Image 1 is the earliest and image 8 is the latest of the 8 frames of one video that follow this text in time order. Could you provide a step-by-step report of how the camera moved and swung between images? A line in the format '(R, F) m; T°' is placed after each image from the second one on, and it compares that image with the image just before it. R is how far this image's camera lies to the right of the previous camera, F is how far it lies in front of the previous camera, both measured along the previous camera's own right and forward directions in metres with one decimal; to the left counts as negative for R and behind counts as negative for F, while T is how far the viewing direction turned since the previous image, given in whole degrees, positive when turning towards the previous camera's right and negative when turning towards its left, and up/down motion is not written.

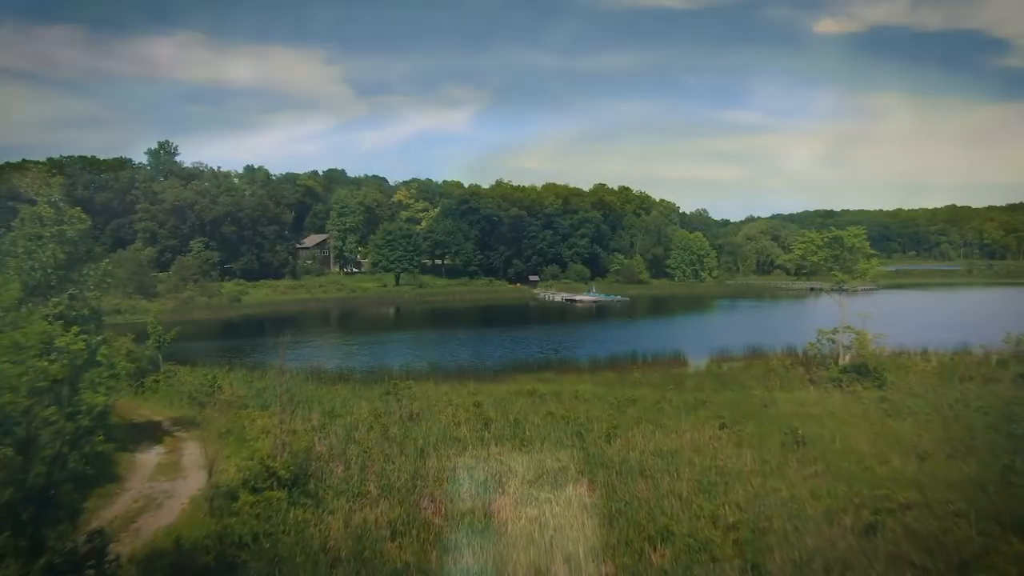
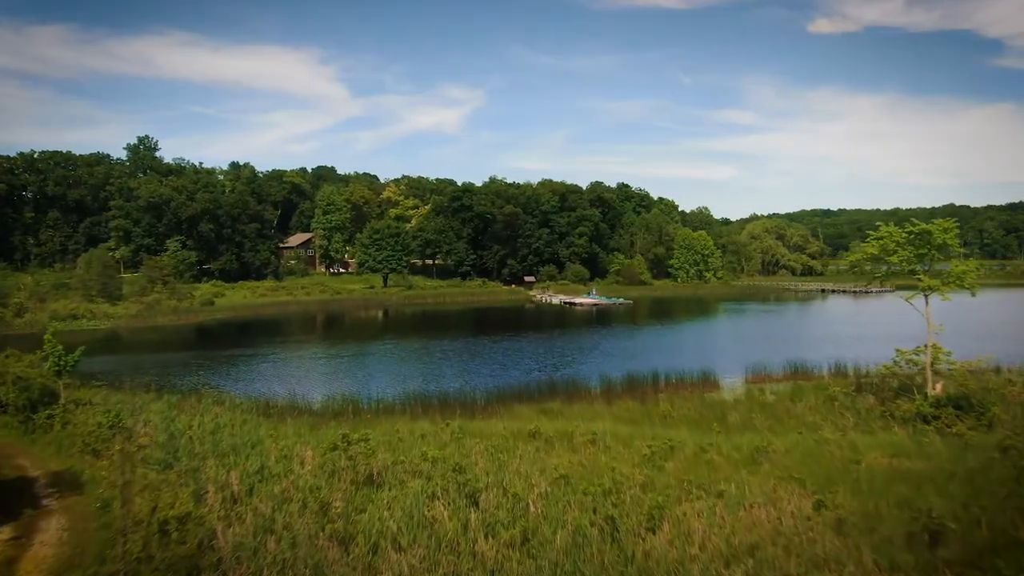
(-0.1, +5.1) m; 0°
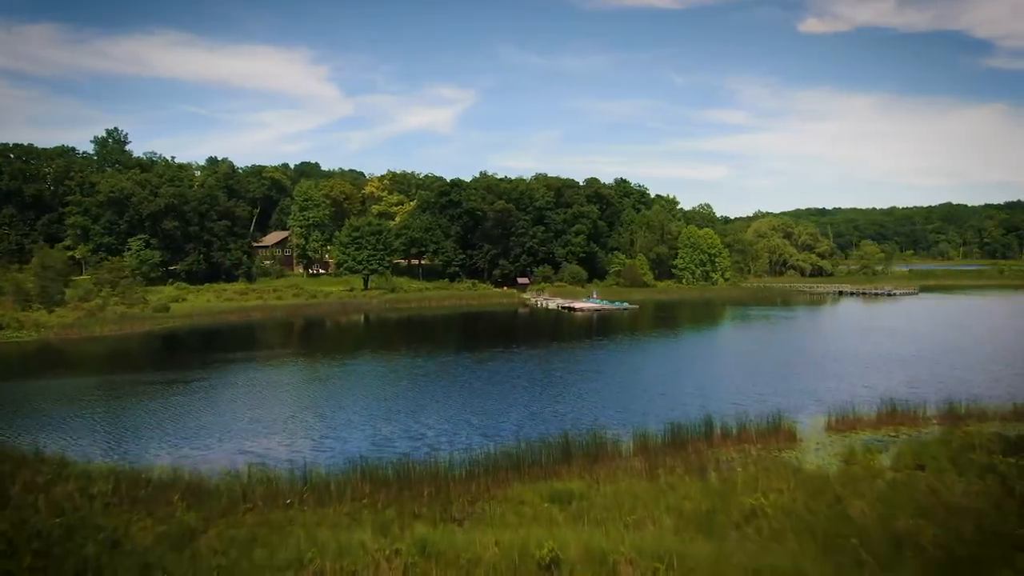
(-0.1, +7.1) m; +1°
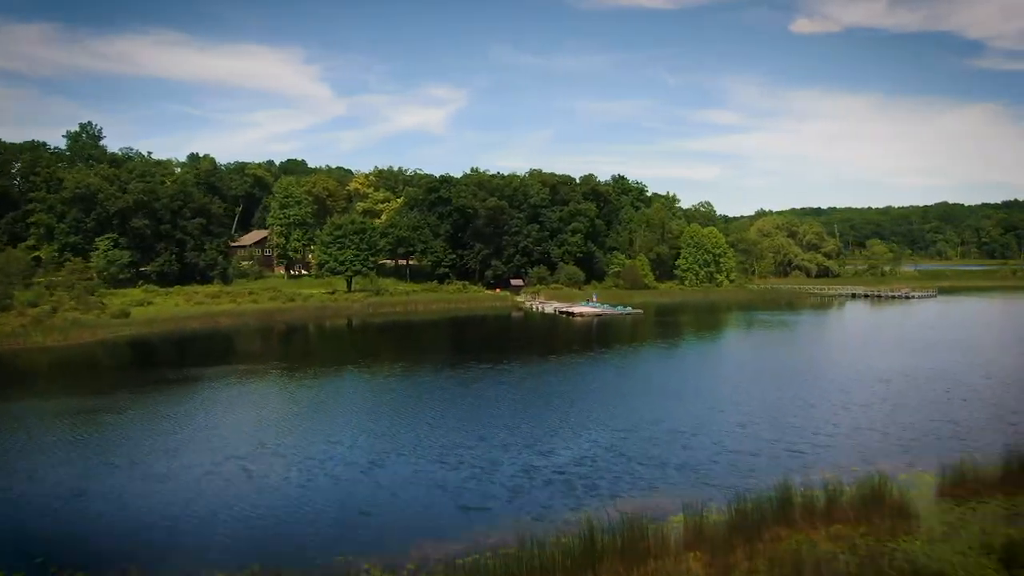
(-0.1, +5.0) m; +1°
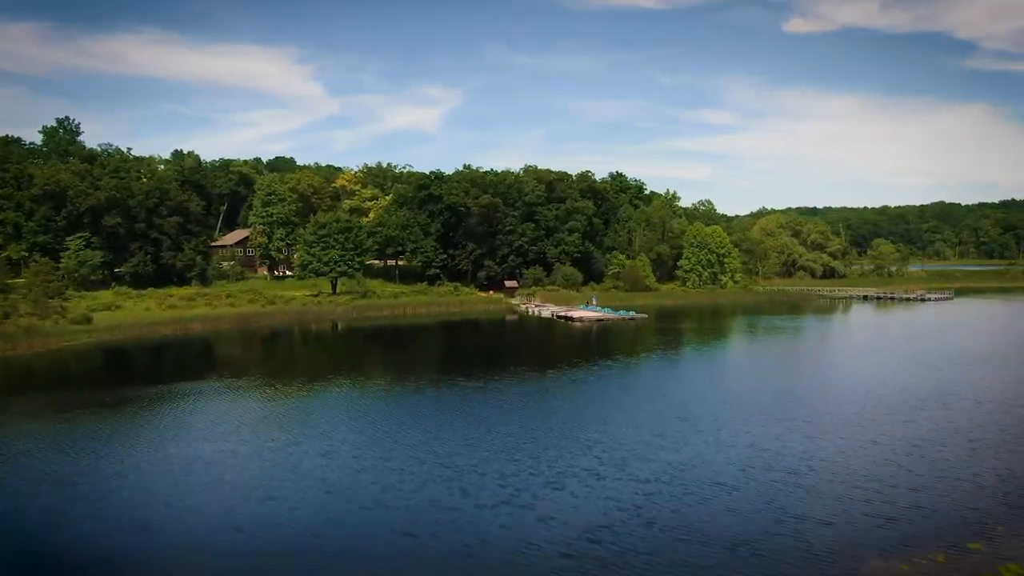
(0.0, +4.0) m; 0°
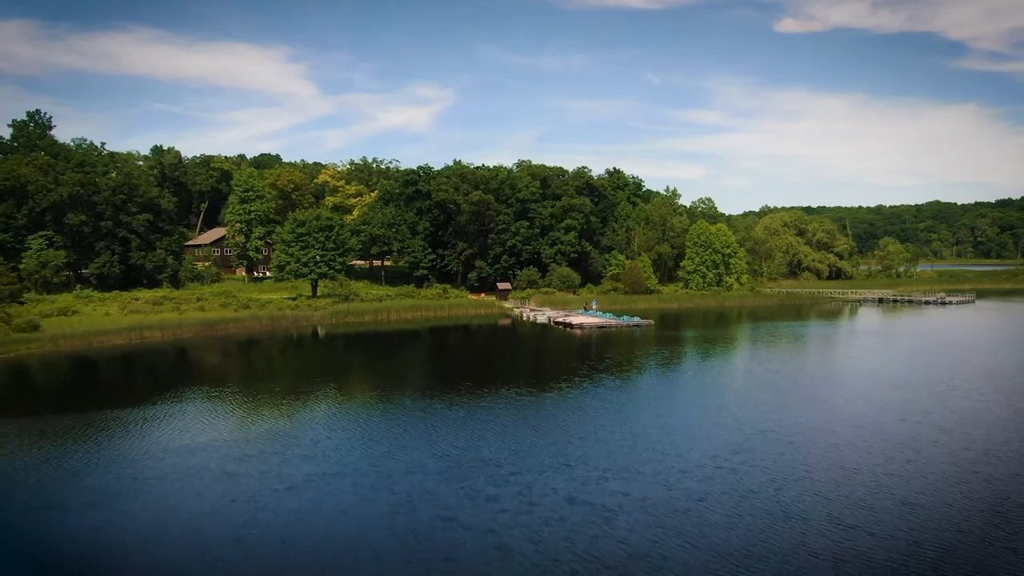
(-0.1, +4.7) m; +1°
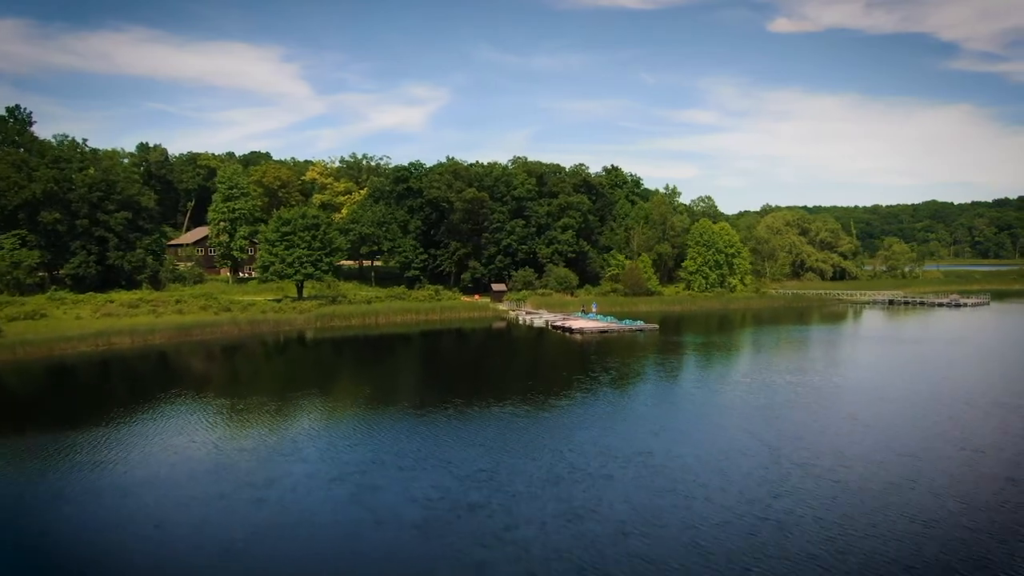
(0.0, +2.9) m; 0°
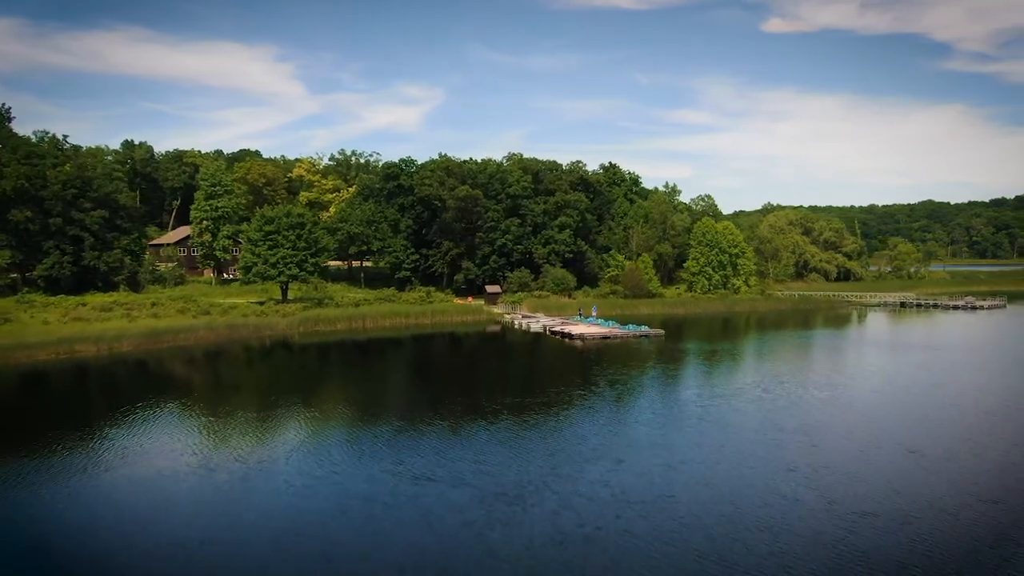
(0.0, +3.0) m; 0°
